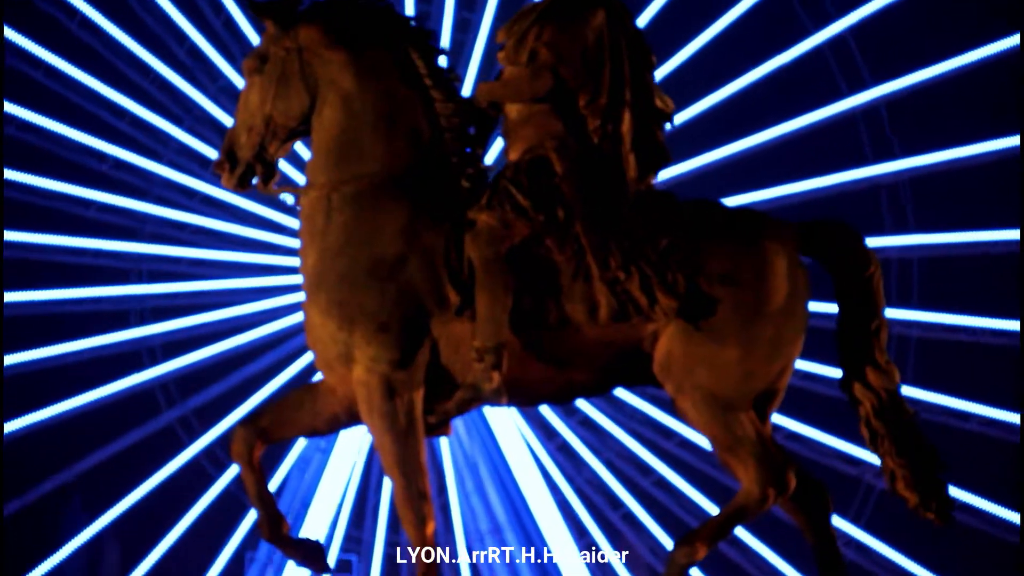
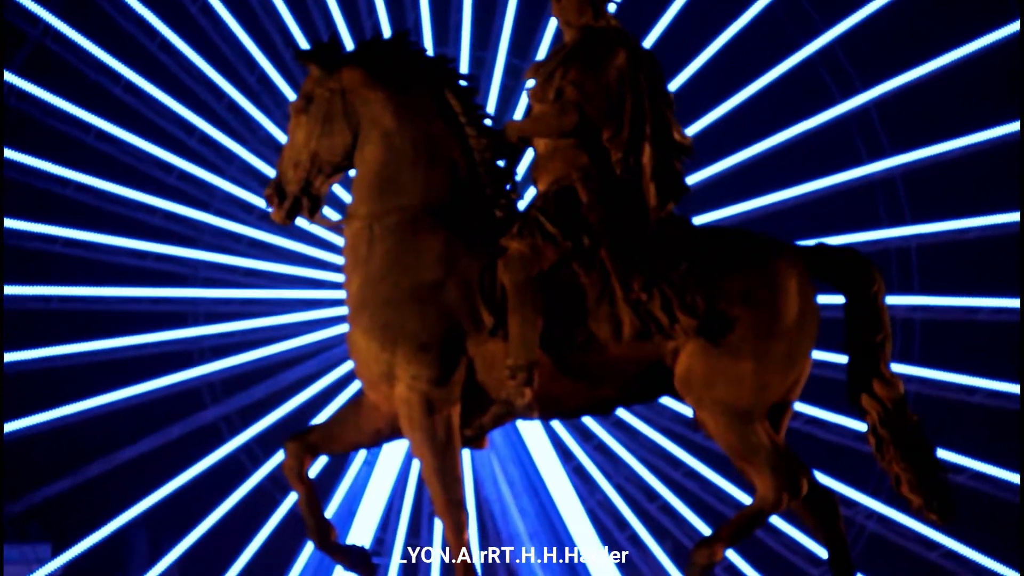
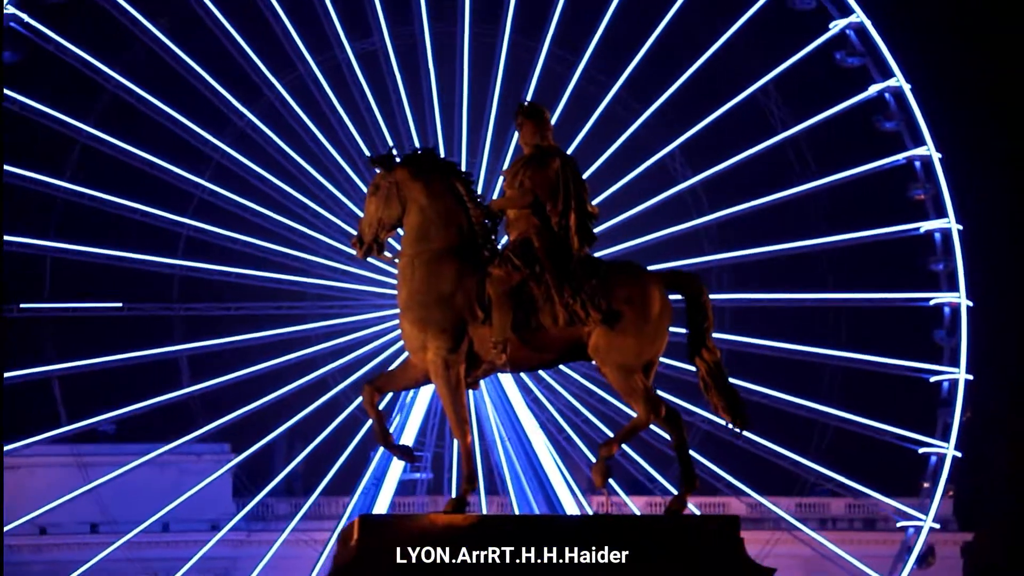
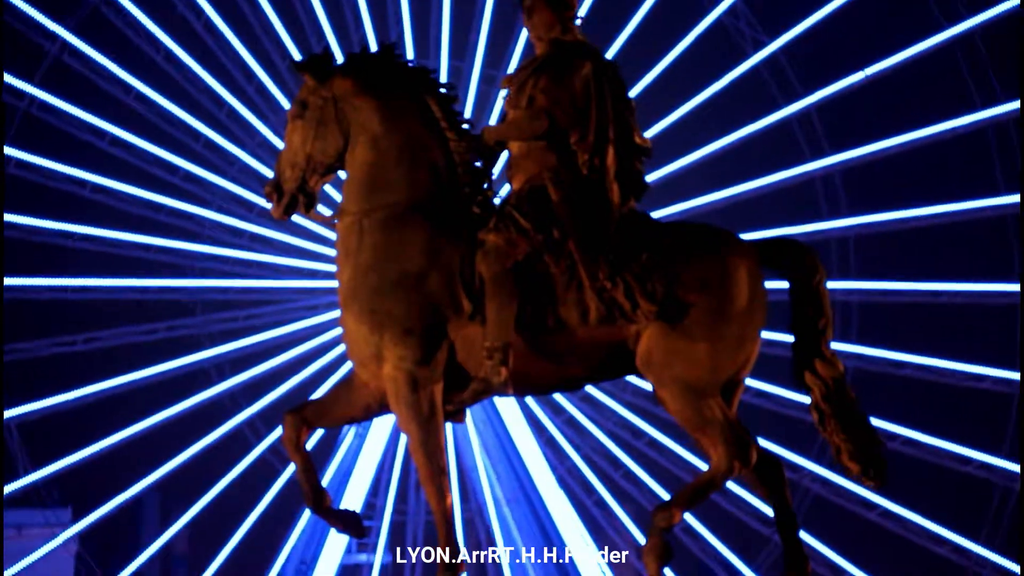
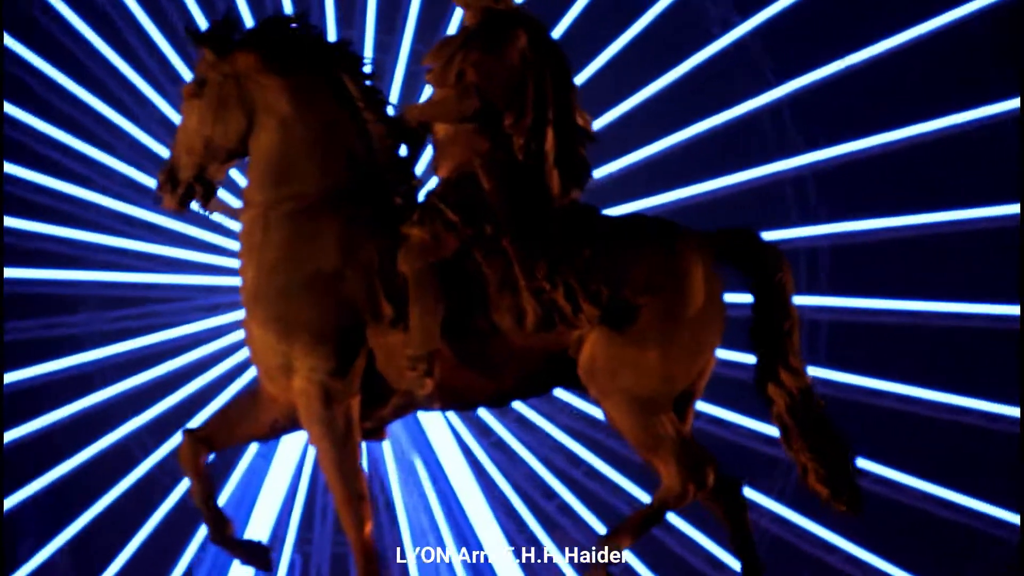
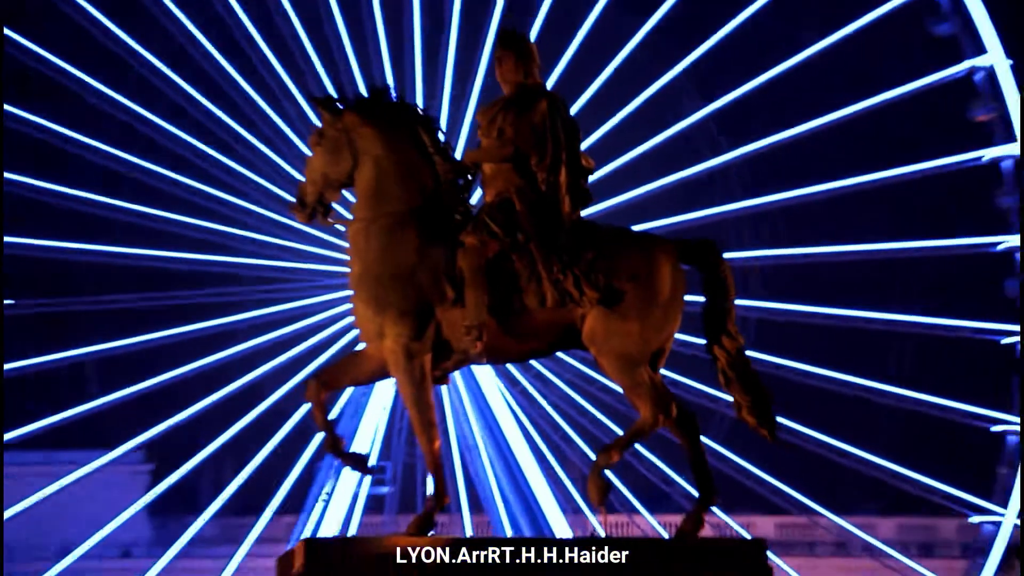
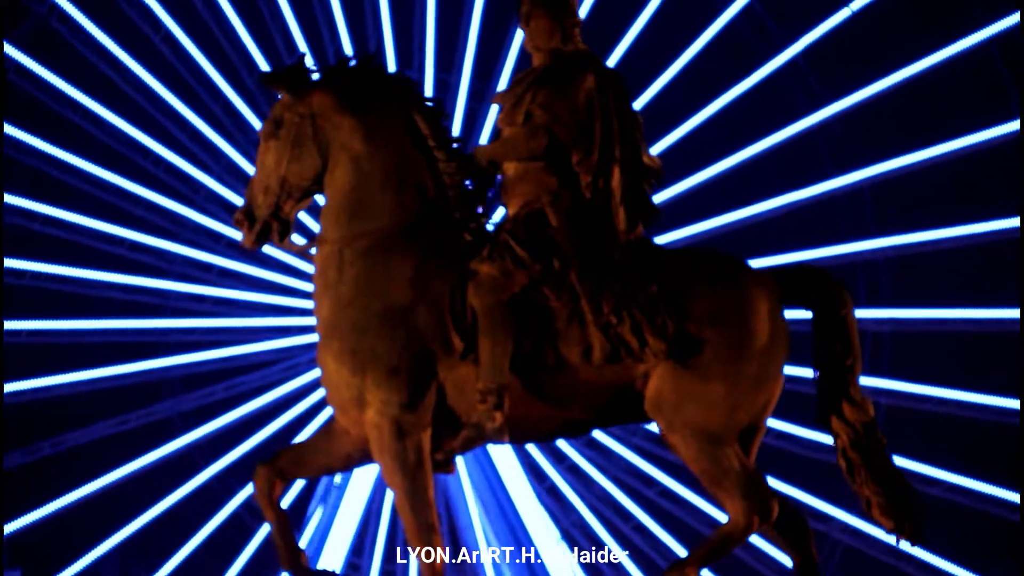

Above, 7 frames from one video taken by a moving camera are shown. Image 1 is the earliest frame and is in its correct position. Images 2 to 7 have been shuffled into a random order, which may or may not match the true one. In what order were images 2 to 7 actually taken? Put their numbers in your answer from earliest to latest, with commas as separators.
2, 7, 4, 5, 6, 3
